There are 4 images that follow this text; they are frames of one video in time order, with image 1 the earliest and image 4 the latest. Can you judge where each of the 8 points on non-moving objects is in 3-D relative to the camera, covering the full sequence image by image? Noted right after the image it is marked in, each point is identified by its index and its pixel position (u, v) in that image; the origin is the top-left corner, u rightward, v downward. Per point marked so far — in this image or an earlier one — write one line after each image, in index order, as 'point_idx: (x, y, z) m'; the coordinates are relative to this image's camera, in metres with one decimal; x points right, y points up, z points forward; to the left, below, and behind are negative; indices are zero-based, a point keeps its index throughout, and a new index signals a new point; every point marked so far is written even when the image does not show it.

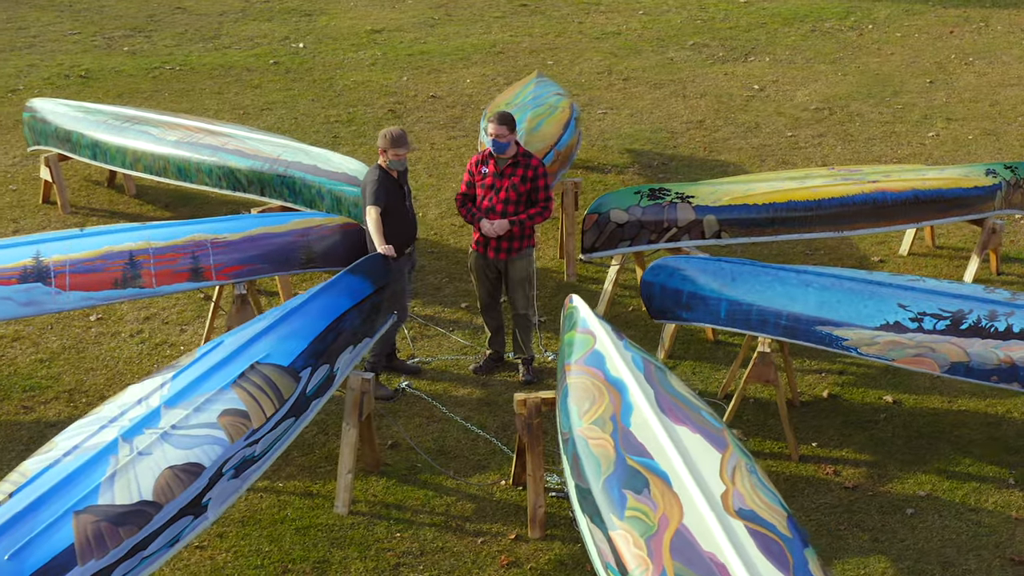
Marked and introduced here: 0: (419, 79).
0: (-0.8, +1.7, +12.4) m
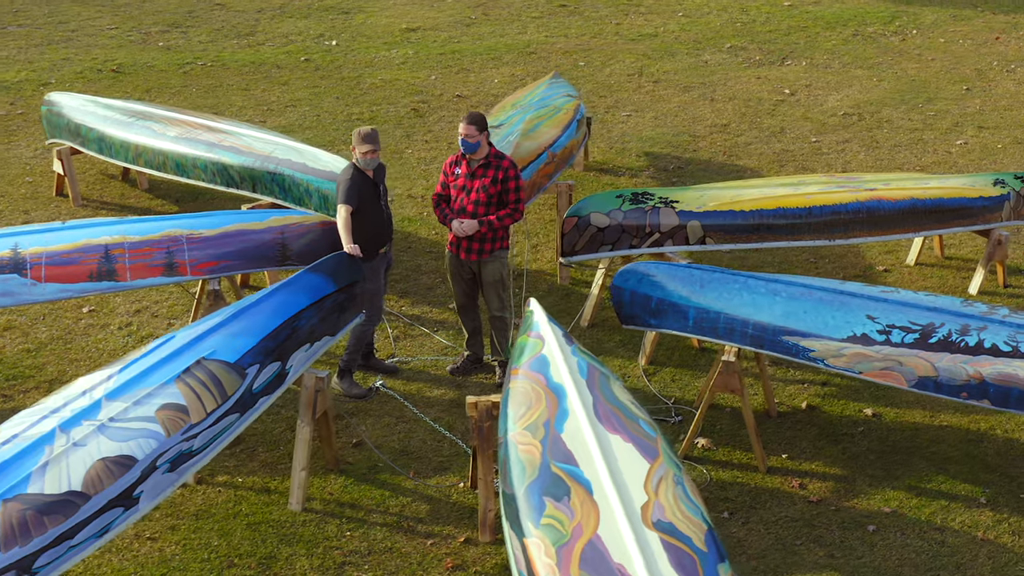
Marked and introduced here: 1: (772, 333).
0: (-0.5, +1.7, +12.4) m
1: (+1.2, -0.2, +7.0) m
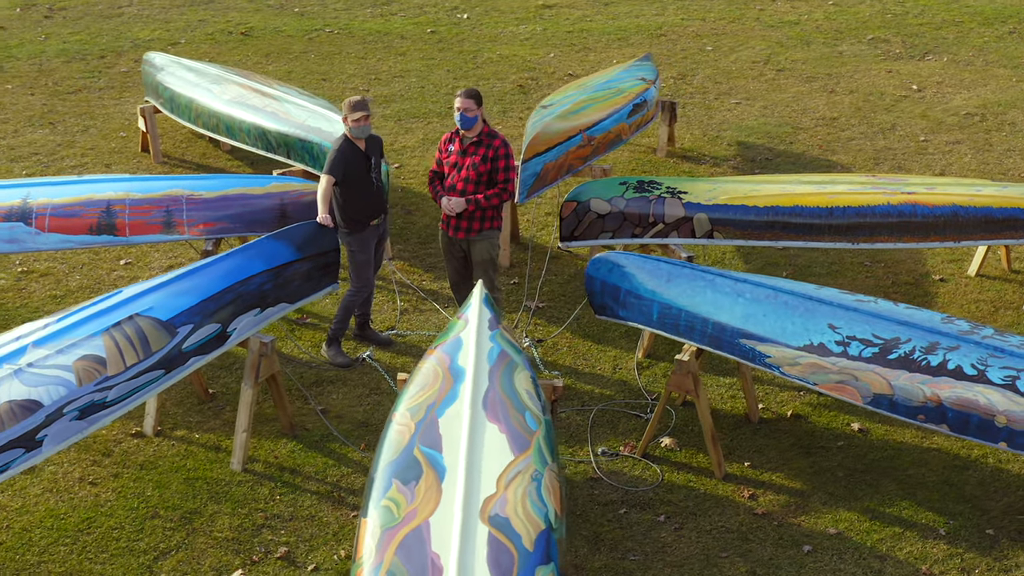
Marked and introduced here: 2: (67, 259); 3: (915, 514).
0: (+0.4, +1.9, +12.3) m
1: (+0.9, -0.2, +6.7) m
2: (-2.6, +0.2, +8.9) m
3: (+1.7, -1.0, +6.6) m
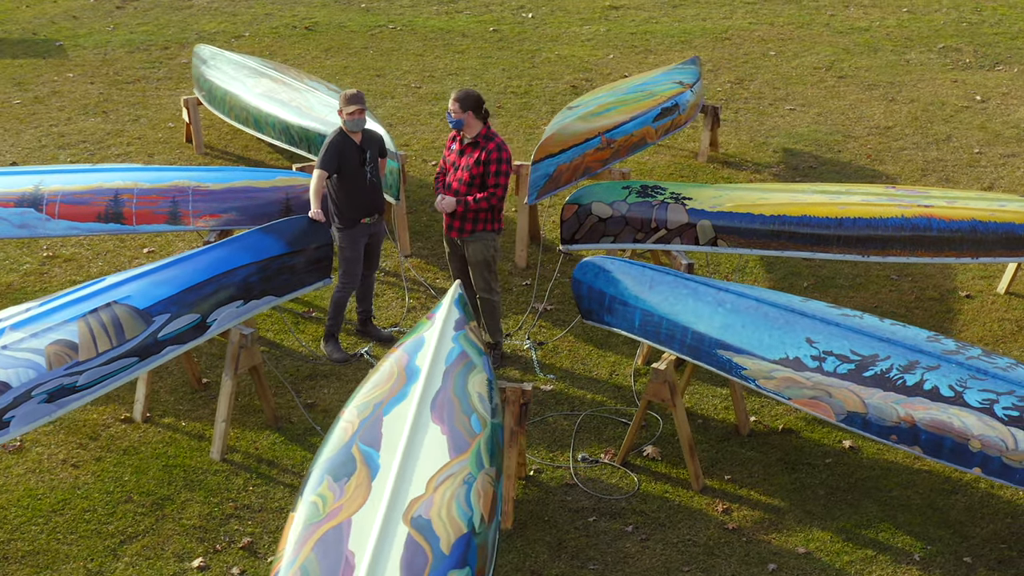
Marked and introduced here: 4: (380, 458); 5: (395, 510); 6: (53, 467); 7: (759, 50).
0: (+0.9, +1.8, +12.2) m
1: (+0.8, -0.2, +6.6) m
2: (-2.5, +0.3, +9.0) m
3: (+1.6, -1.0, +6.4) m
4: (-0.5, -0.6, +5.5) m
5: (-0.4, -0.8, +5.2) m
6: (-2.1, -0.8, +6.9) m
7: (+2.0, +1.9, +12.4) m
